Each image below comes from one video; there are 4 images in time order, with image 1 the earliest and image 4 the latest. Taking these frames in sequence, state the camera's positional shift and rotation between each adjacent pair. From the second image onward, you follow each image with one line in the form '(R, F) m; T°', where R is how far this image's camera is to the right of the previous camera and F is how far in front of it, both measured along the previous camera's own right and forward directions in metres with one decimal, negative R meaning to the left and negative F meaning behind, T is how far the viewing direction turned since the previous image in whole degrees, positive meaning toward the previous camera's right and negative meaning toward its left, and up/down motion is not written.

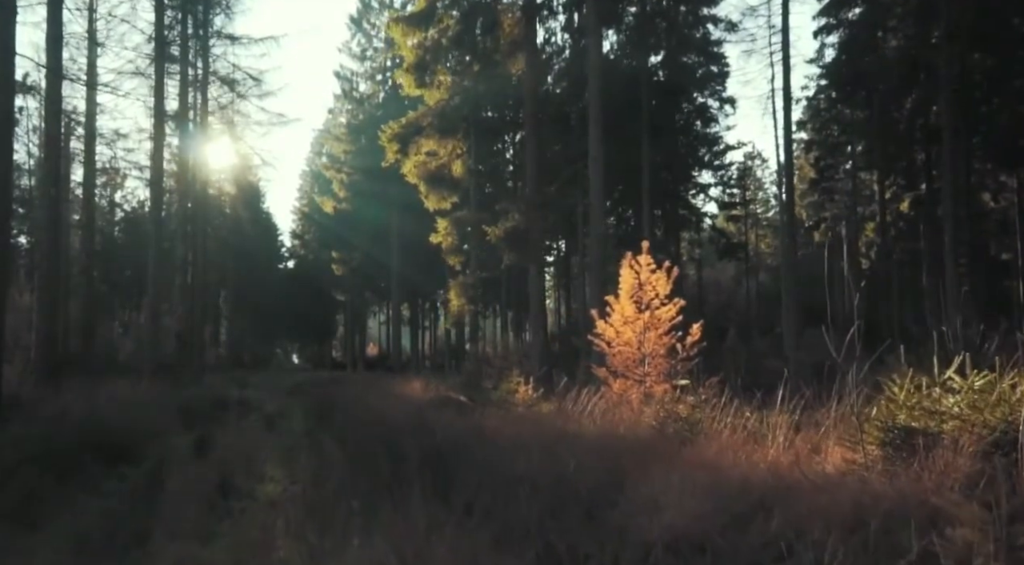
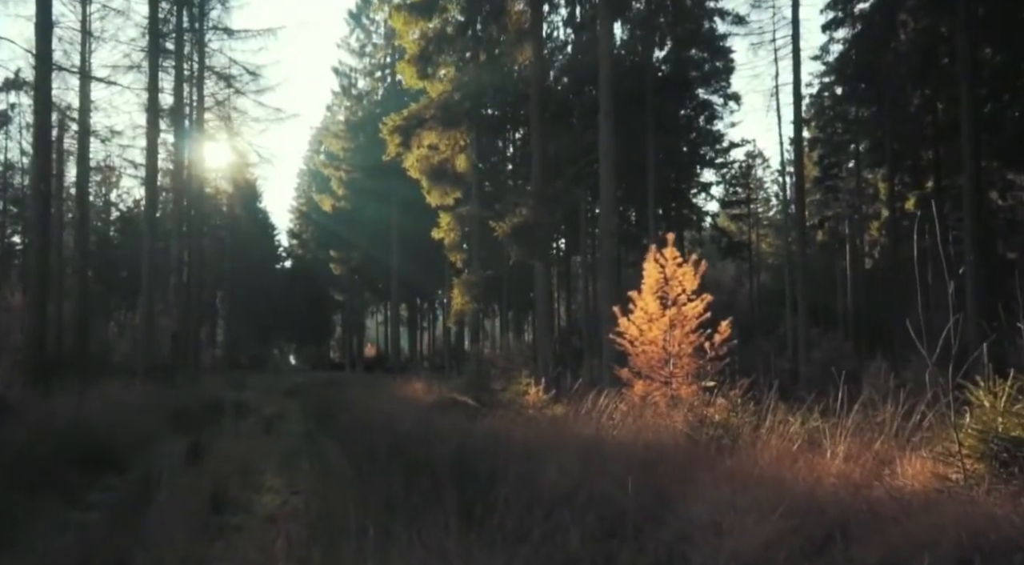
(-0.2, +0.6) m; 0°
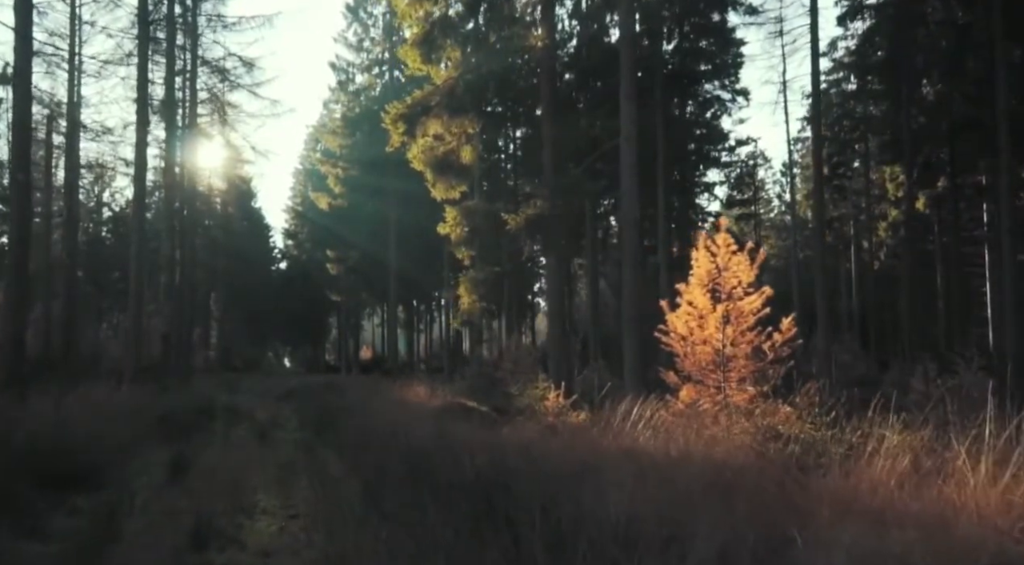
(-0.3, +1.1) m; 0°
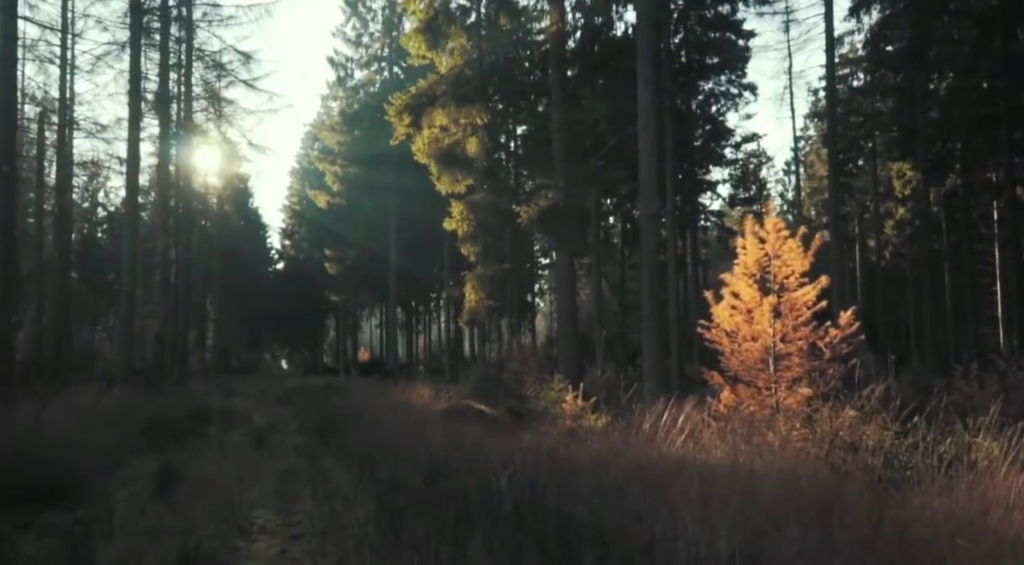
(-0.2, +0.8) m; 0°
